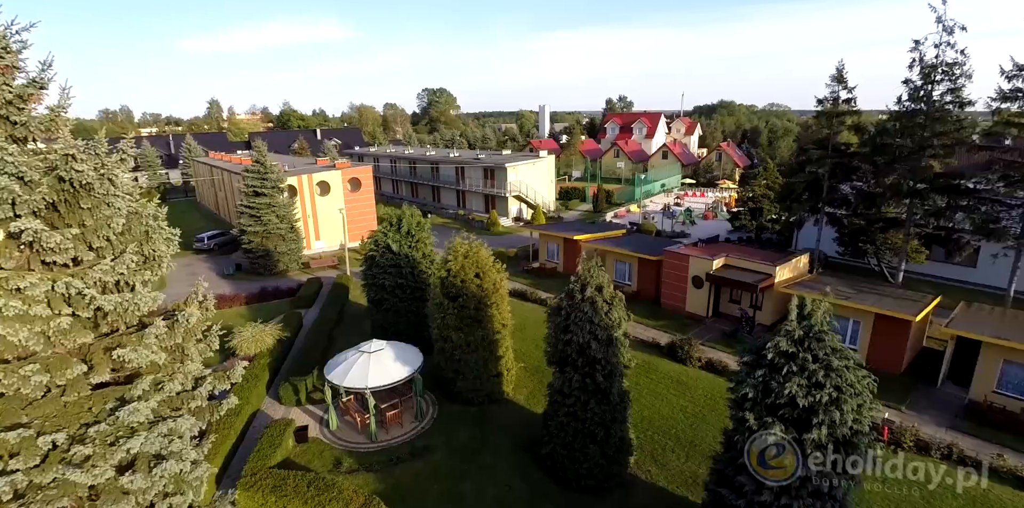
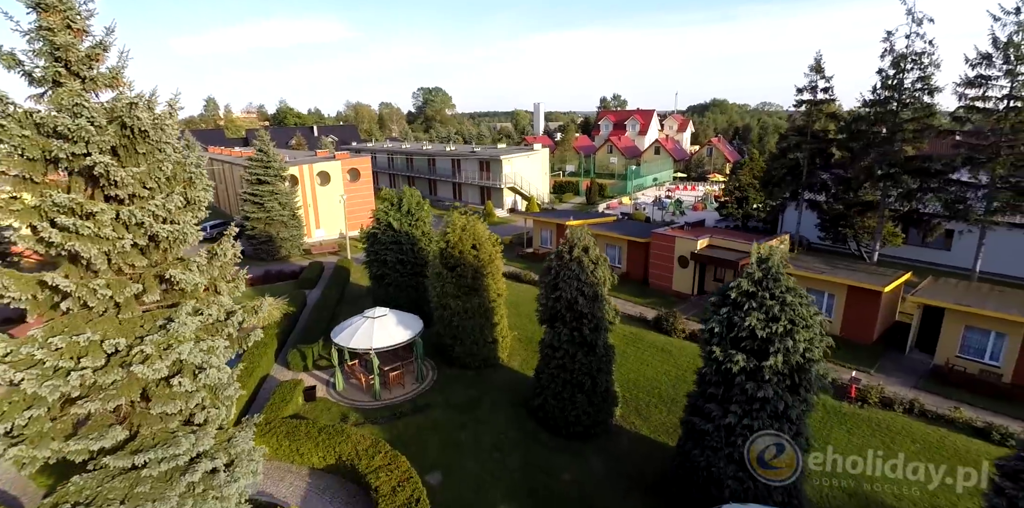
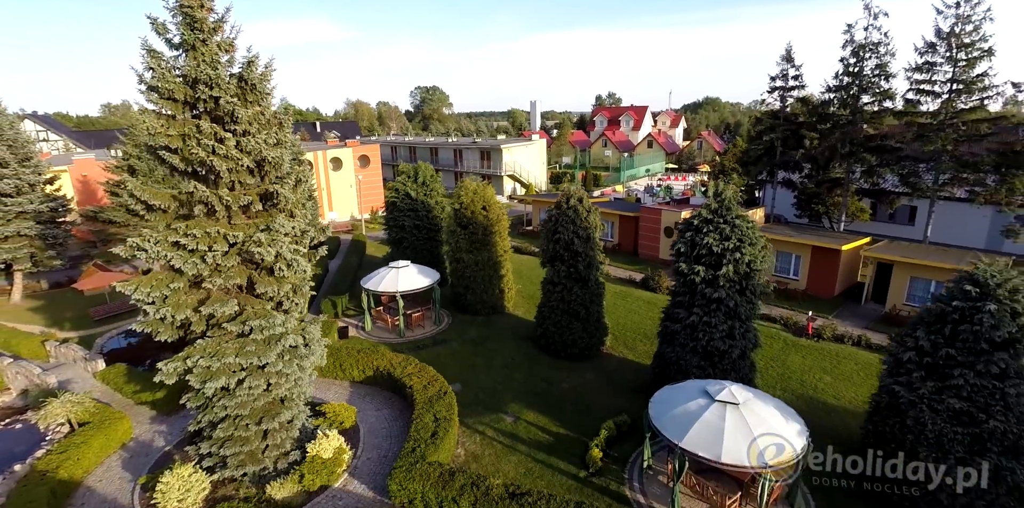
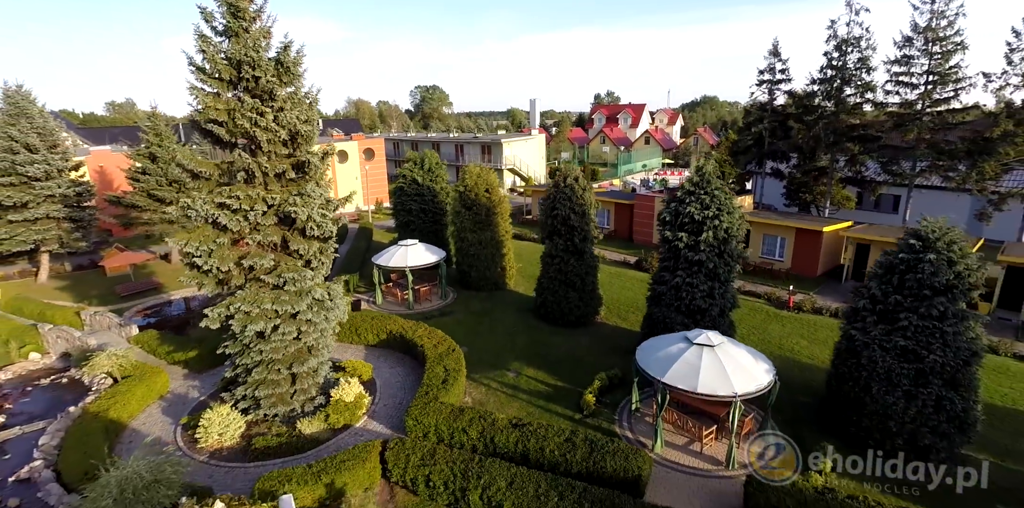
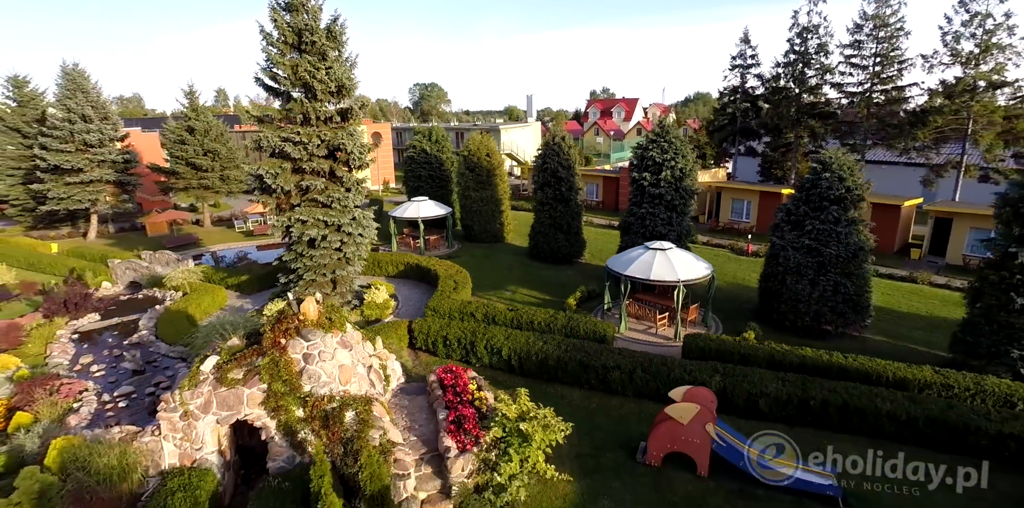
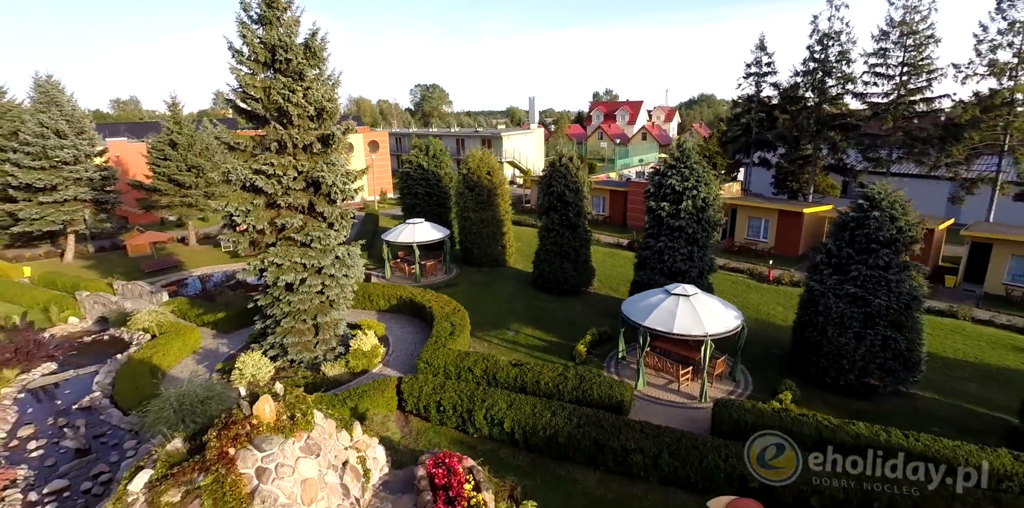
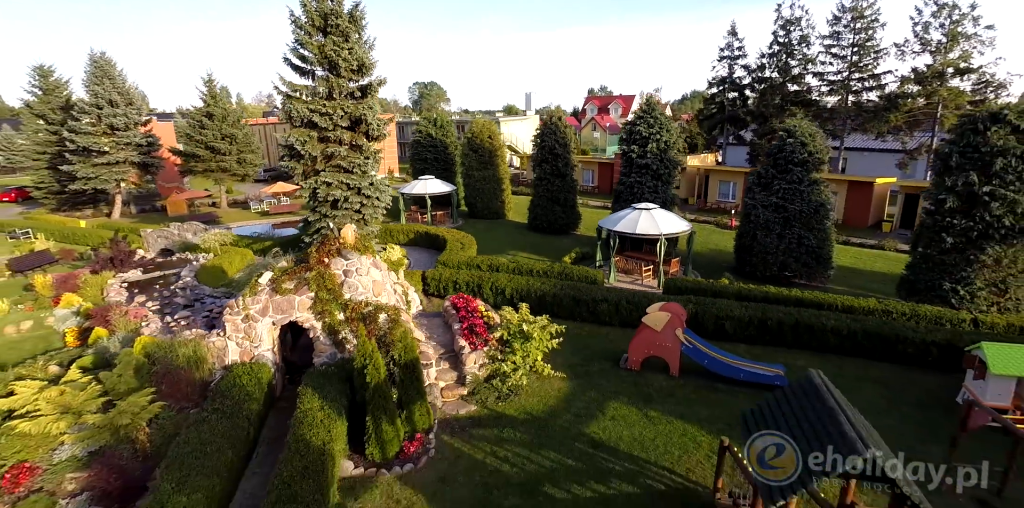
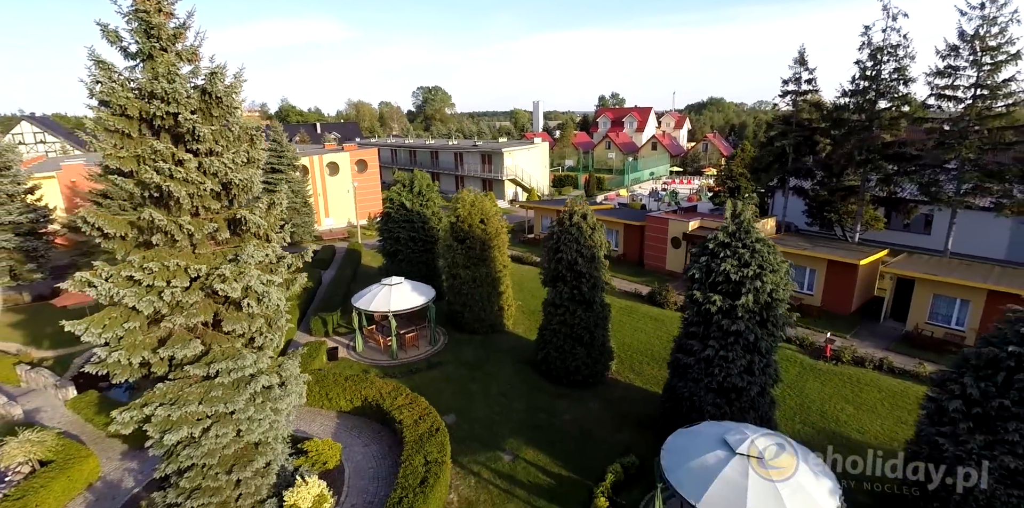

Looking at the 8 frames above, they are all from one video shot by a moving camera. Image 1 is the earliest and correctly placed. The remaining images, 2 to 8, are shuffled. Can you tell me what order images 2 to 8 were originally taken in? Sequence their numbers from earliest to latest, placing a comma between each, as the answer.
2, 8, 3, 4, 6, 5, 7
